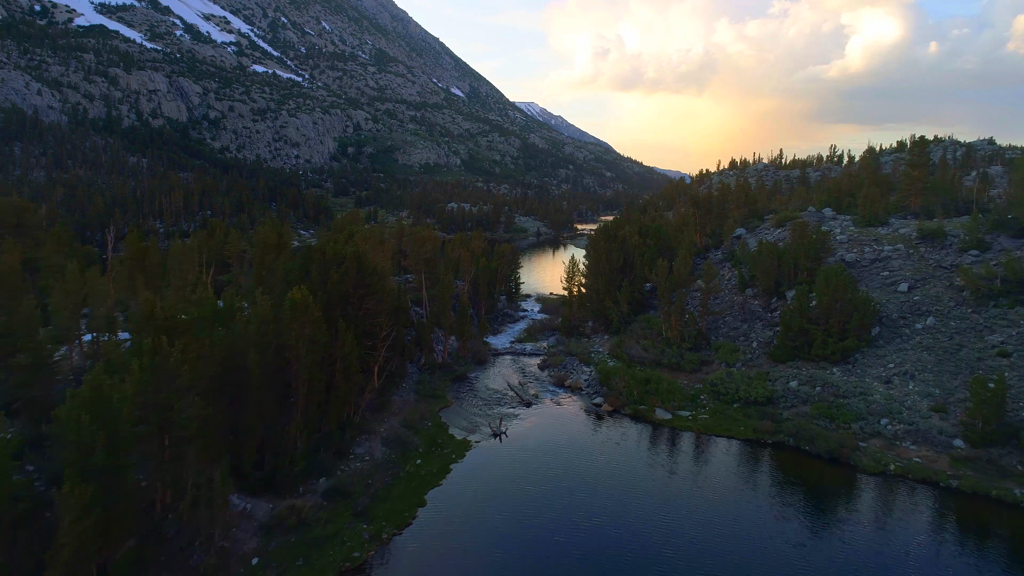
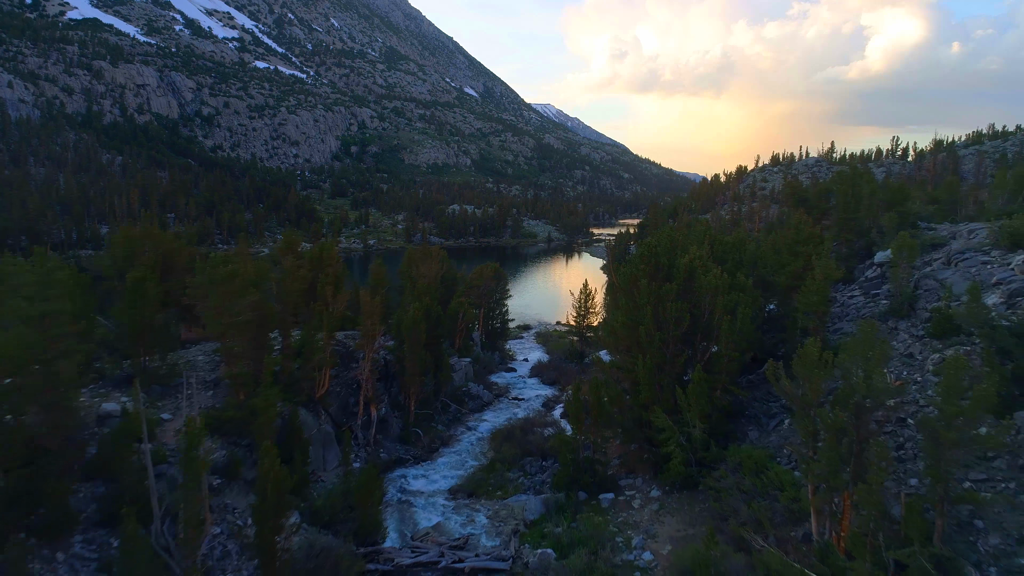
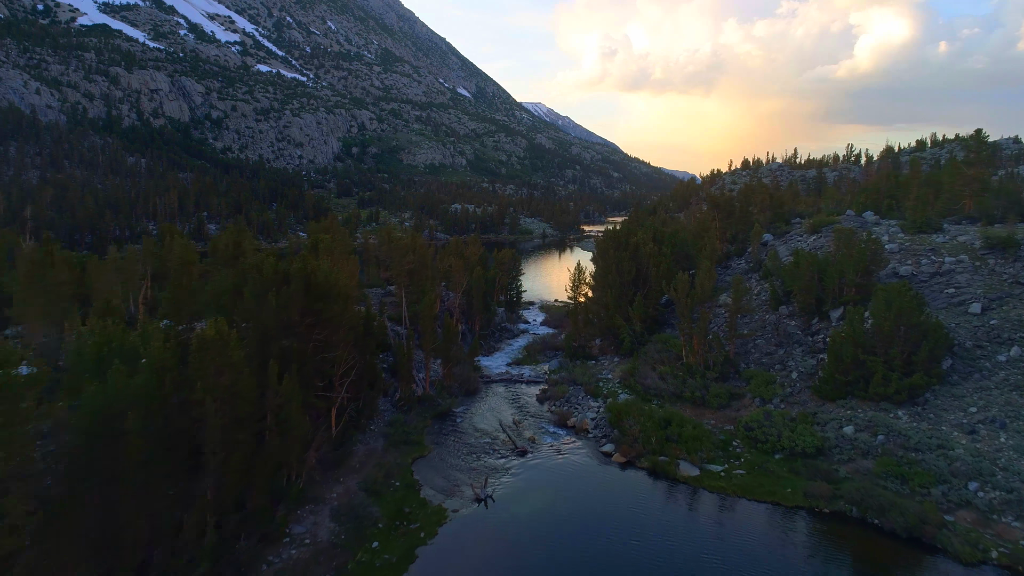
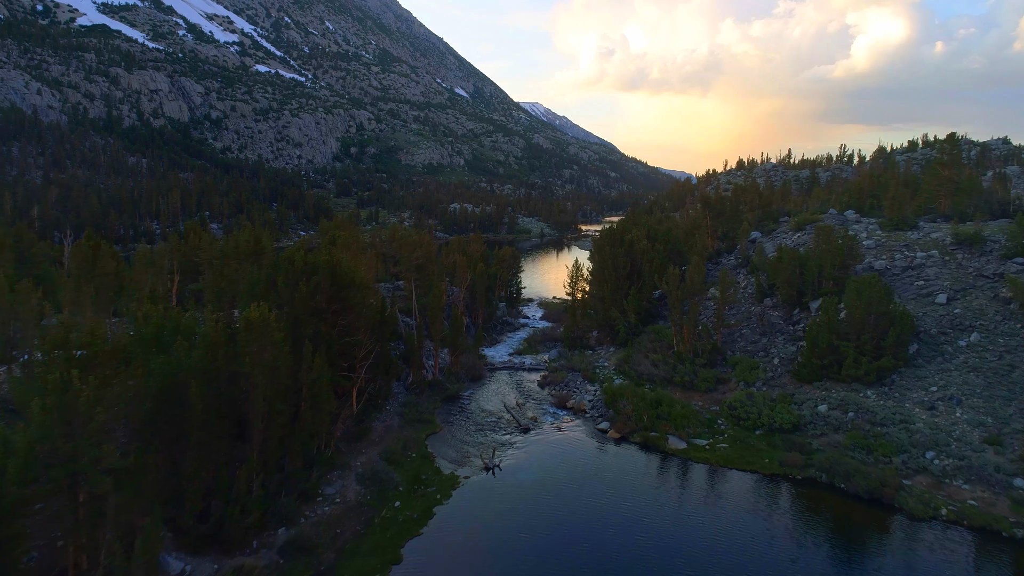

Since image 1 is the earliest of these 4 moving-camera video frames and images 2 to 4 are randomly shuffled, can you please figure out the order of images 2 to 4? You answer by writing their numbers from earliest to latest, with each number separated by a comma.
4, 3, 2
